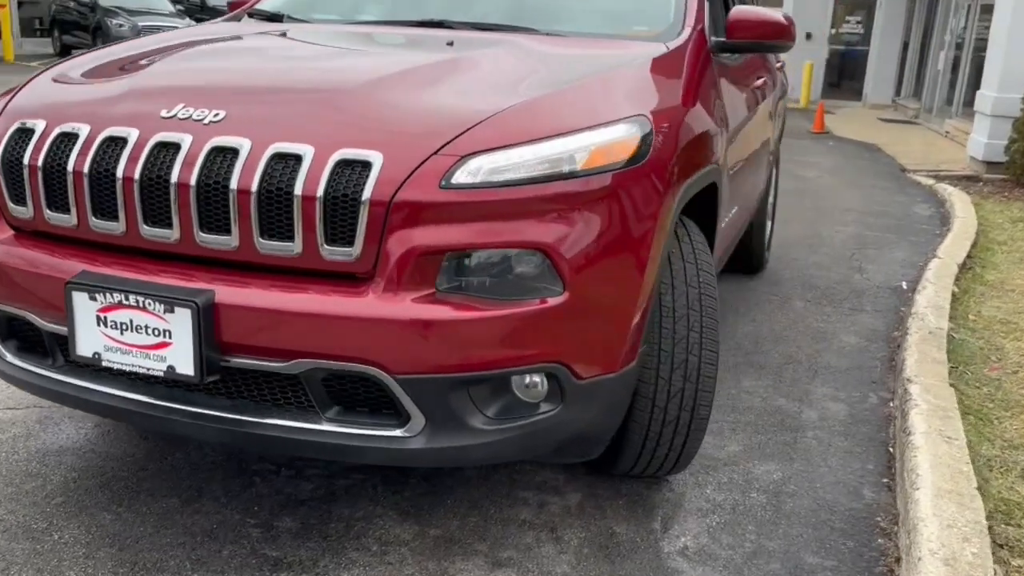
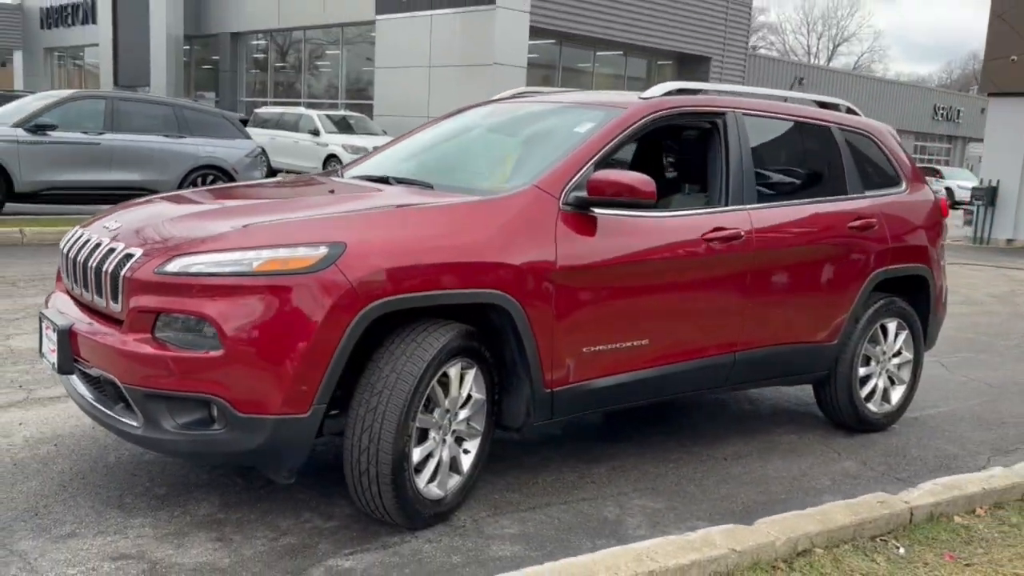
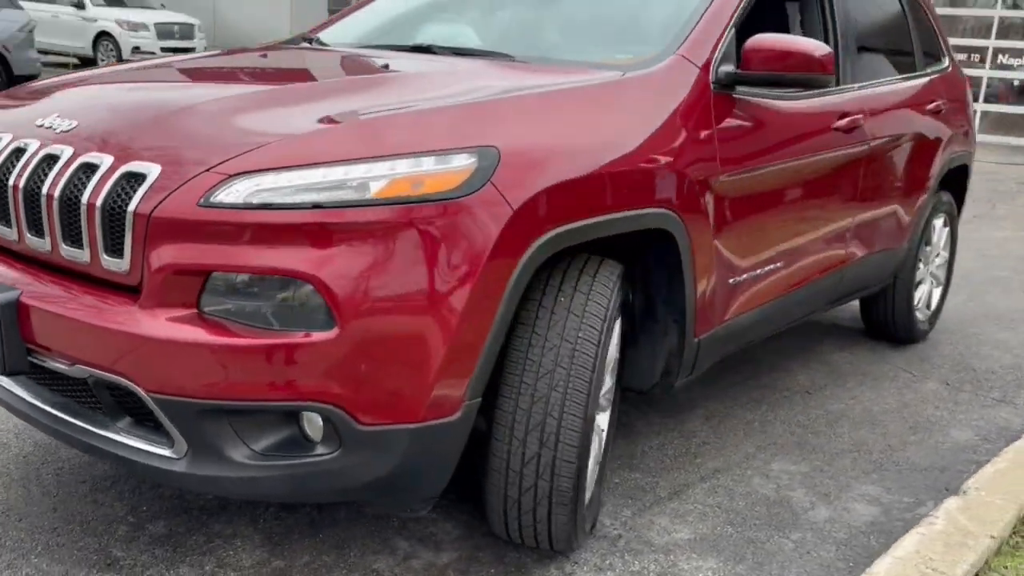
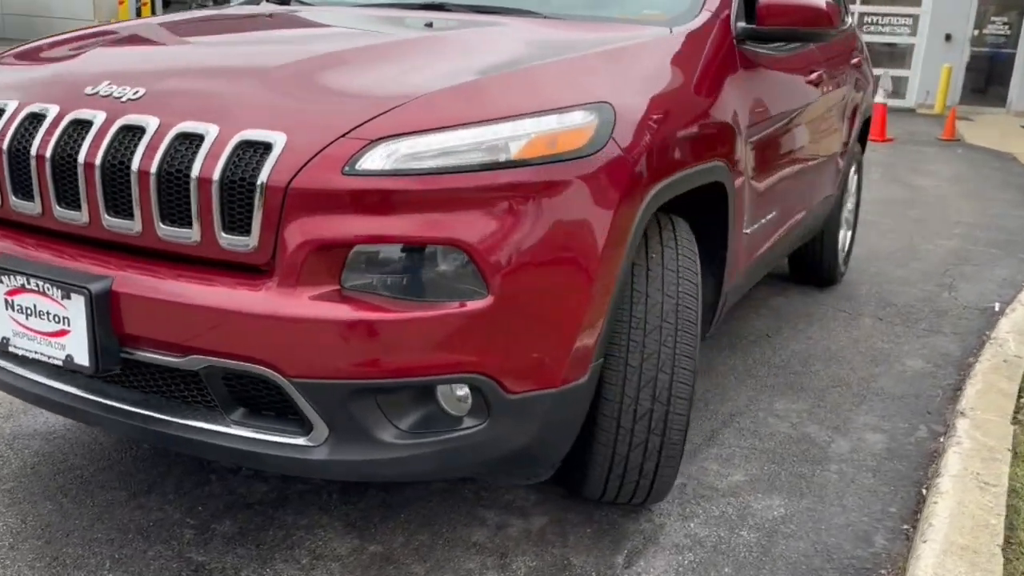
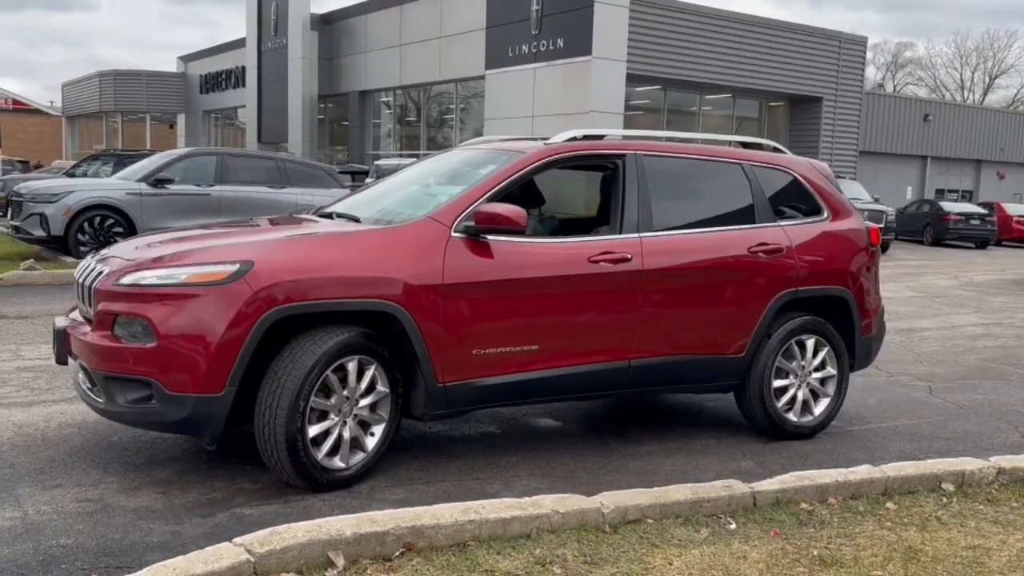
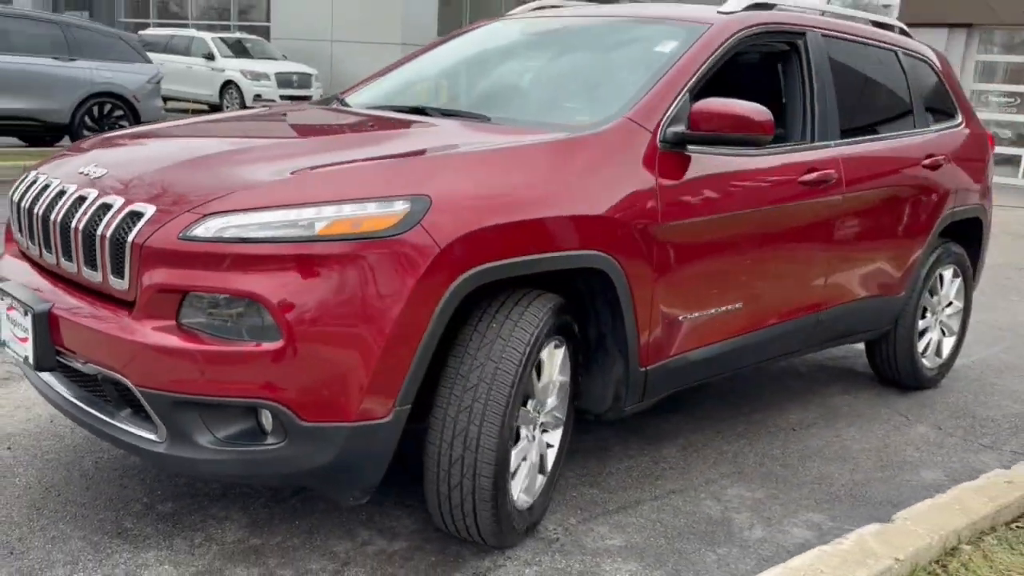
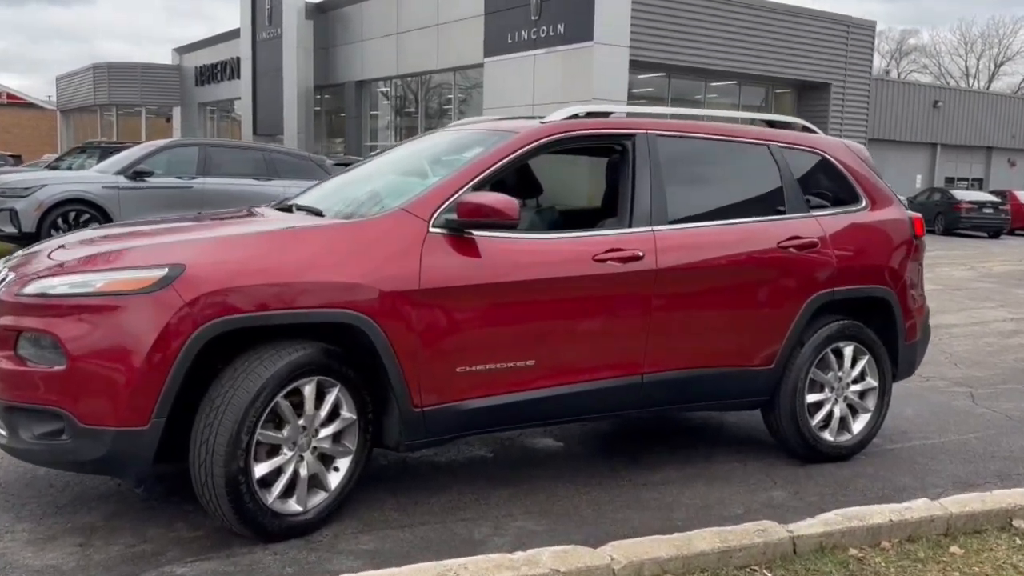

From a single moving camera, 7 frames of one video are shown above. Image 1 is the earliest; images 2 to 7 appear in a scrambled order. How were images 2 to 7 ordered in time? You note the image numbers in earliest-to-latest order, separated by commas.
4, 3, 6, 2, 5, 7
